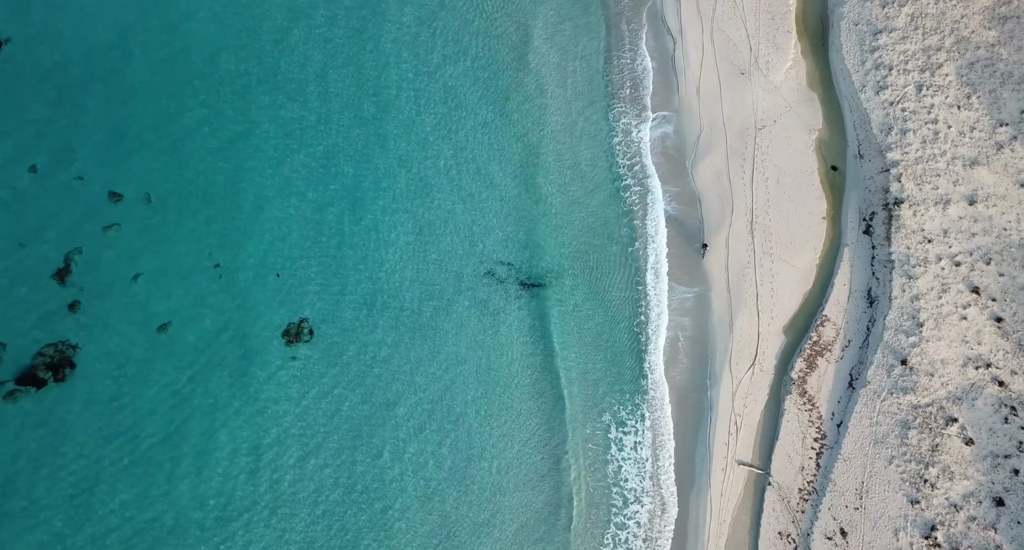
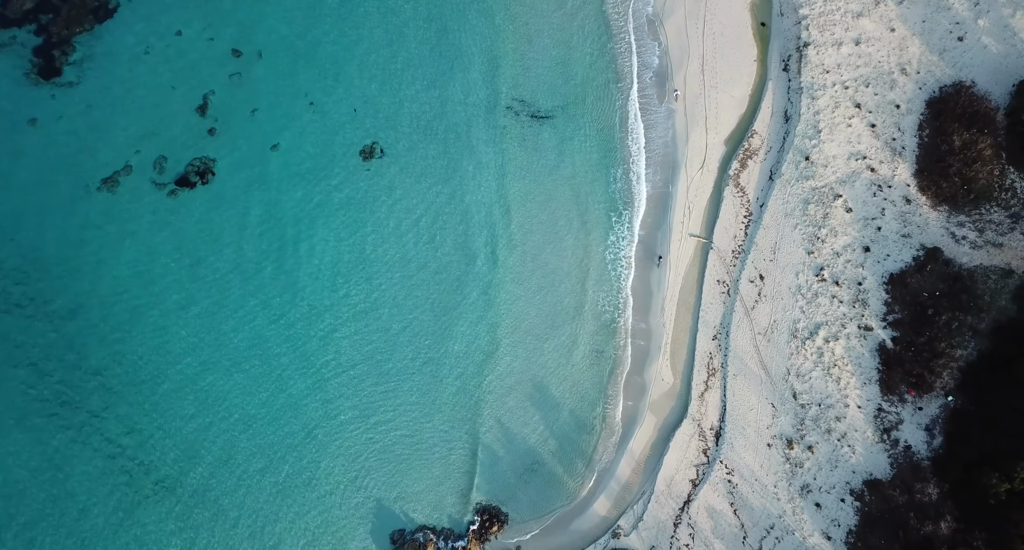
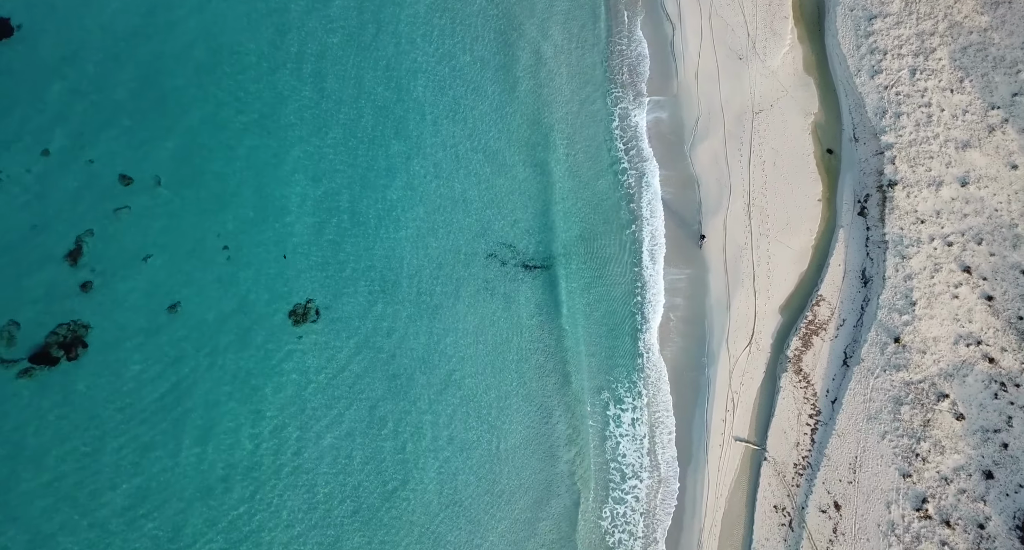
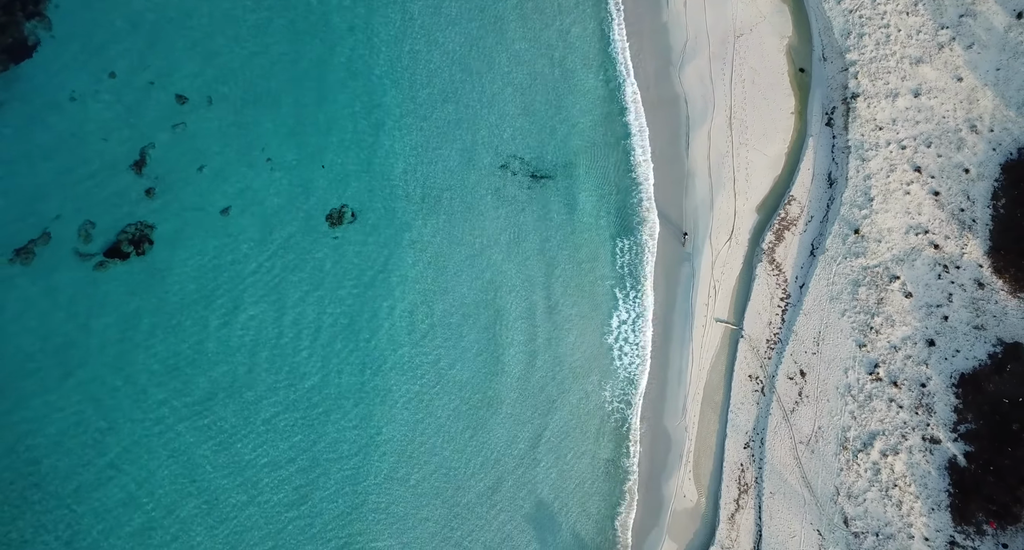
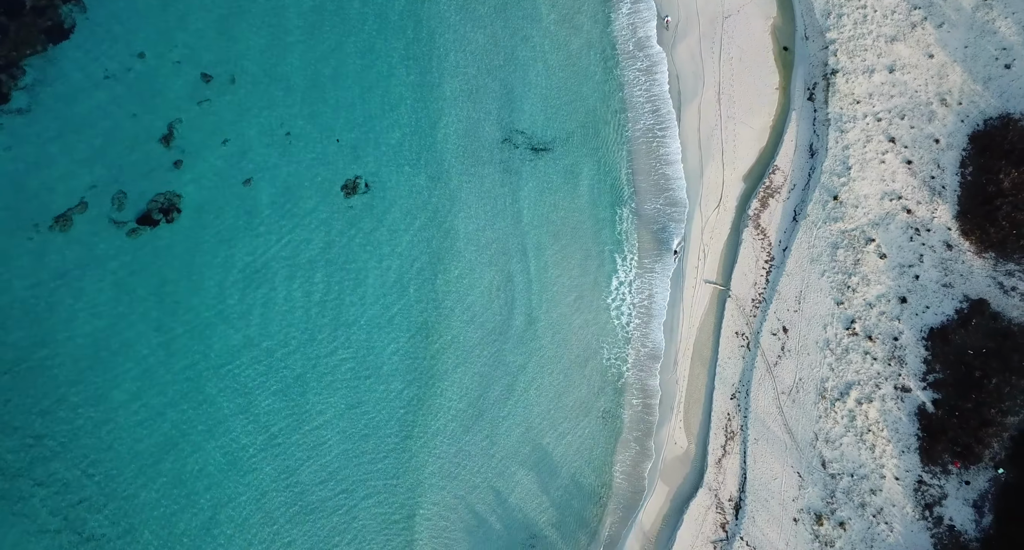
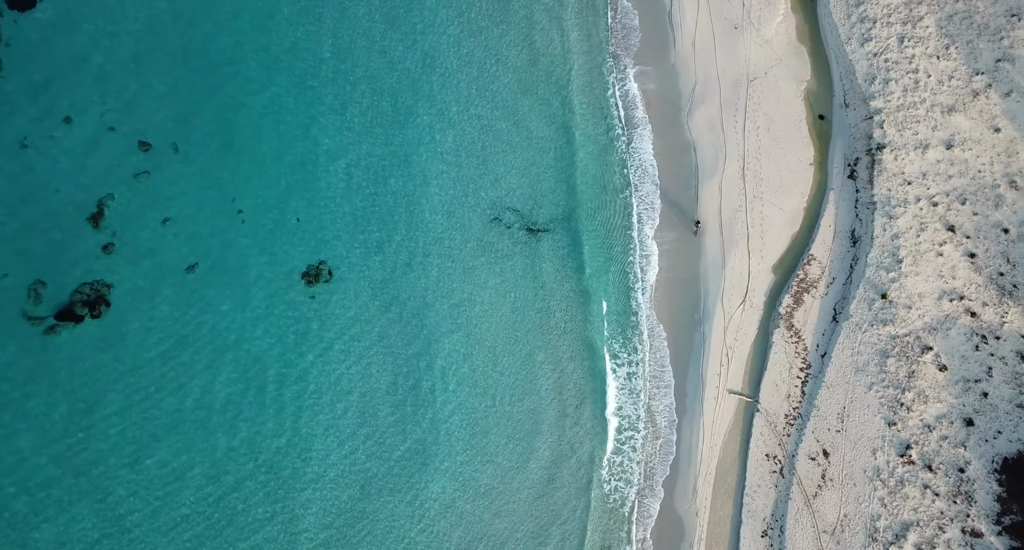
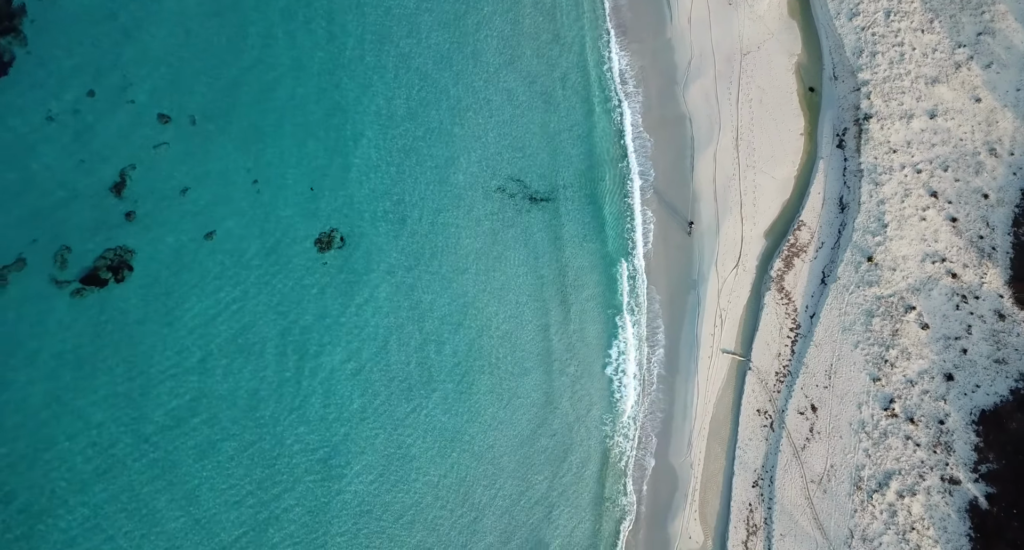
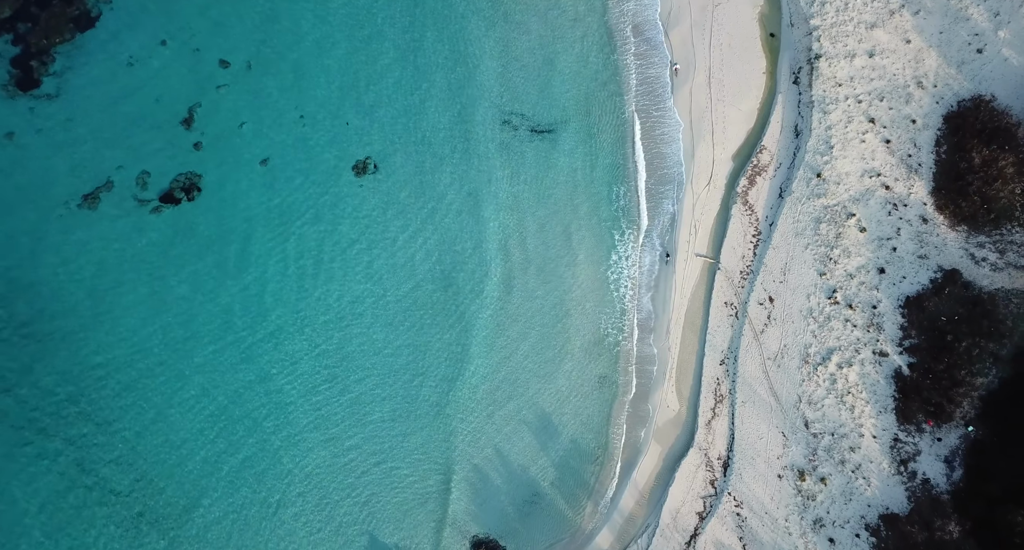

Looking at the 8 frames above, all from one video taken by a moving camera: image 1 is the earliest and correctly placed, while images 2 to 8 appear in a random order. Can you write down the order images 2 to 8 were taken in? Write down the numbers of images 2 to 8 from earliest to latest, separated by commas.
3, 6, 7, 4, 5, 8, 2
